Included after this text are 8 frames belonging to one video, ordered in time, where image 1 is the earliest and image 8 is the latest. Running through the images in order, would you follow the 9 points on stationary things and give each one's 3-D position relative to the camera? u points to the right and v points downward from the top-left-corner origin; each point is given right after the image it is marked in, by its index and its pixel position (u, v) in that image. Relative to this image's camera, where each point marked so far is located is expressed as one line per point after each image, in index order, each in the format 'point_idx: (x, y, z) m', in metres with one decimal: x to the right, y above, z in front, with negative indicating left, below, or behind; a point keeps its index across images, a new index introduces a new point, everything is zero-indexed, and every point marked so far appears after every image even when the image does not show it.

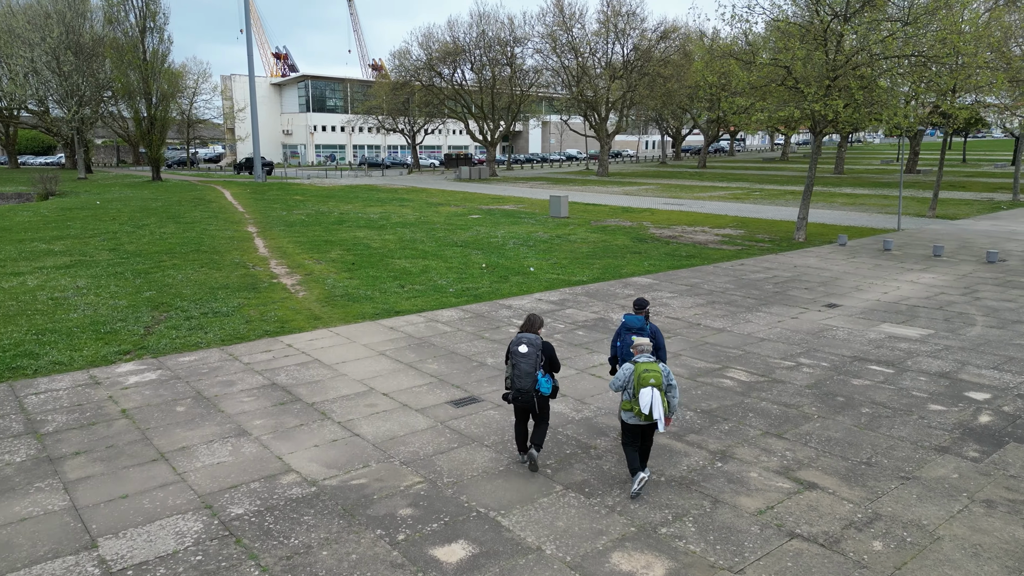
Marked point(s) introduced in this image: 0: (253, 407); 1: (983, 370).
0: (-2.8, -1.3, +7.7) m
1: (+5.8, -1.0, +8.8) m
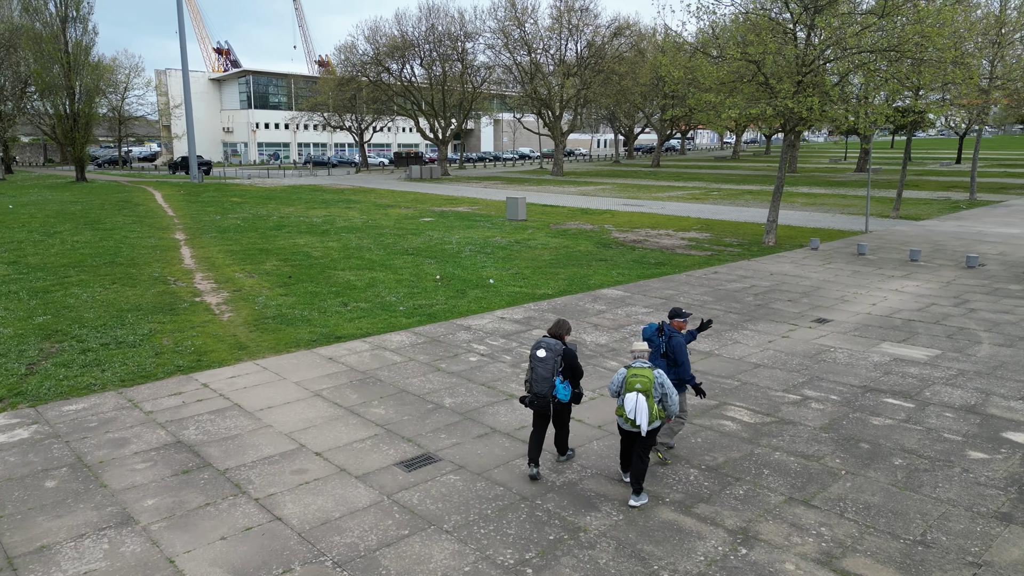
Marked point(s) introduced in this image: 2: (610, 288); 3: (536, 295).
0: (-3.1, -1.6, +6.1) m
1: (+5.4, -1.2, +7.7) m
2: (+1.9, 0.0, +13.7) m
3: (+0.4, -0.1, +13.1) m
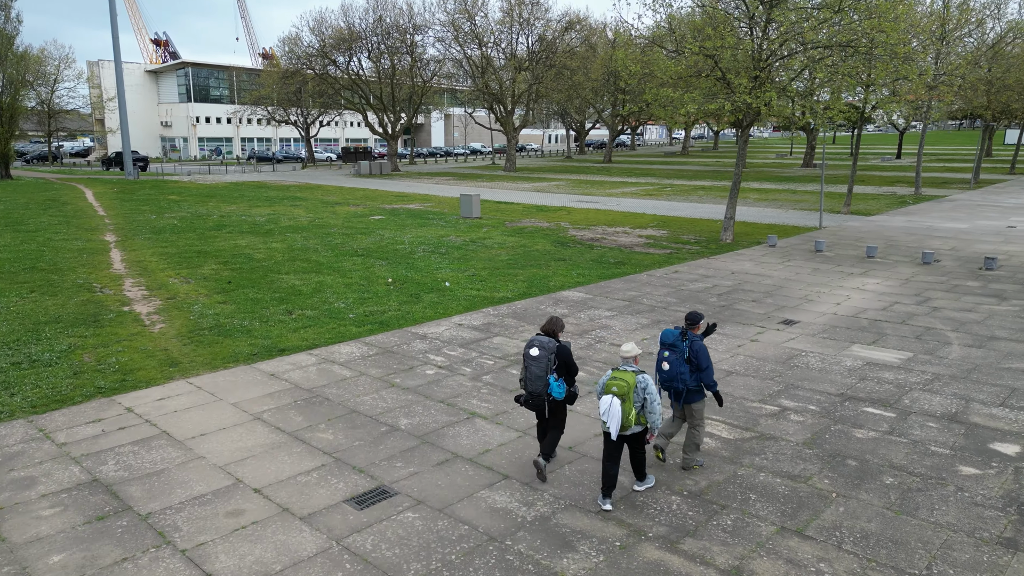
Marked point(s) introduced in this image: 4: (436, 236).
0: (-3.3, -1.7, +5.2) m
1: (+5.0, -1.3, +7.4) m
2: (+1.1, 0.0, +13.2) m
3: (-0.3, -0.2, +12.5) m
4: (-2.1, +1.4, +19.8) m
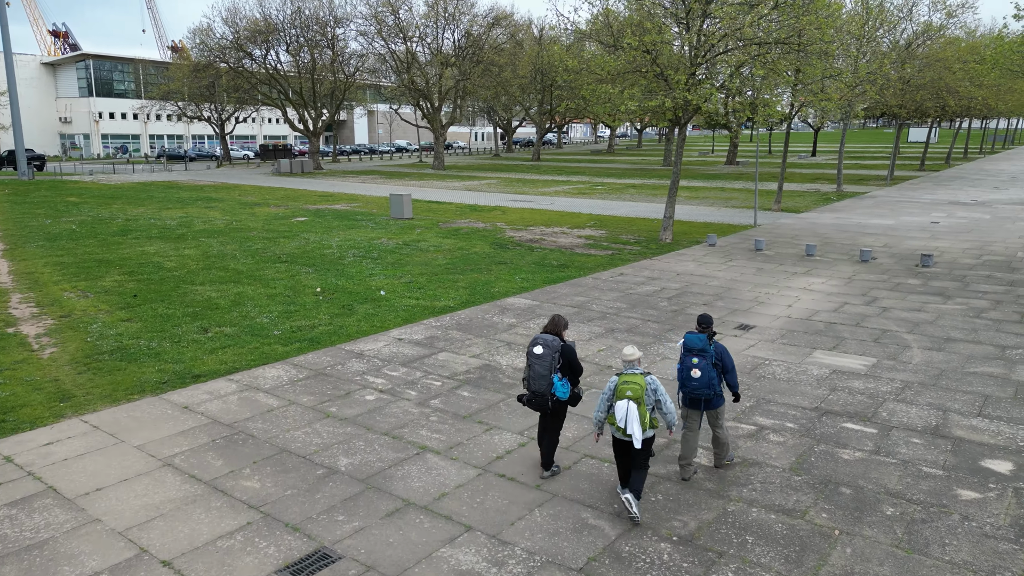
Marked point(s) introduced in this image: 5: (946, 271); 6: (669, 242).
0: (-3.5, -2.0, +4.1) m
1: (+4.6, -1.3, +7.1) m
2: (+0.1, -0.2, +12.4) m
3: (-1.2, -0.3, +11.6) m
4: (-3.8, +1.3, +18.6) m
5: (+8.9, +0.3, +14.9) m
6: (+4.0, +1.2, +18.3) m
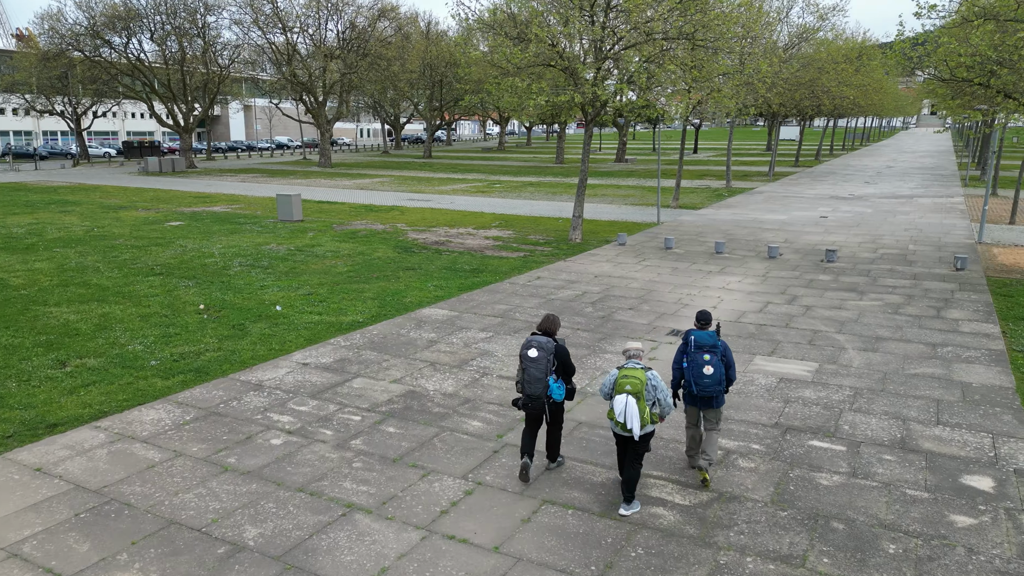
0: (-3.5, -2.2, +2.6) m
1: (+4.0, -1.3, +6.8) m
2: (-1.3, -0.3, +11.3) m
3: (-2.4, -0.5, +10.3) m
4: (-6.1, +1.0, +16.9) m
5: (+7.1, +0.5, +15.1) m
6: (+1.7, +1.1, +17.8) m
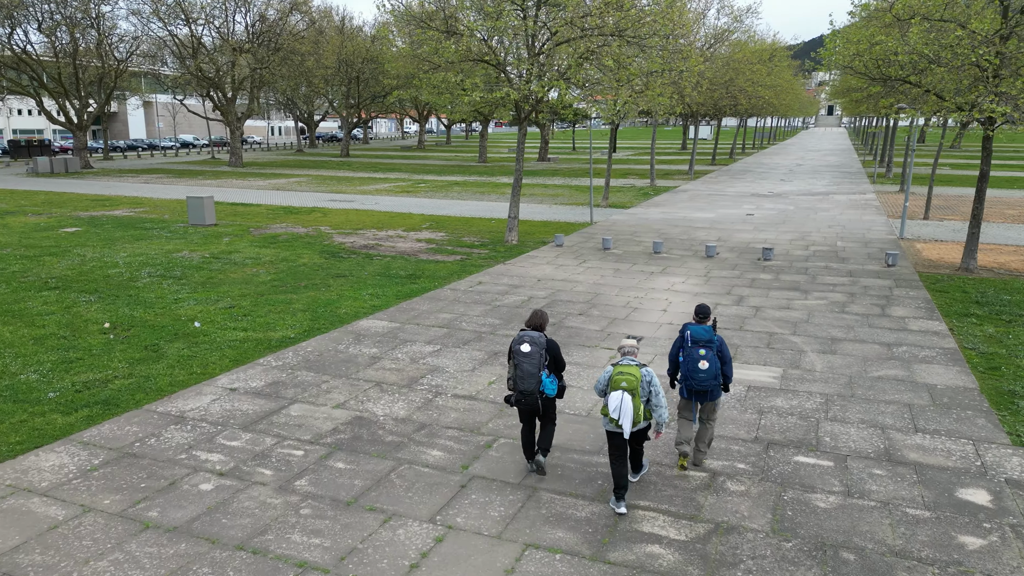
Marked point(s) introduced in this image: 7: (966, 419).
0: (-3.3, -2.4, +1.5) m
1: (+3.7, -1.4, +6.5) m
2: (-2.1, -0.5, +10.5) m
3: (-3.1, -0.7, +9.3) m
4: (-7.5, +0.8, +15.5) m
5: (+5.8, +0.5, +15.2) m
6: (+0.1, +1.1, +17.2) m
7: (+4.4, -1.3, +7.0) m
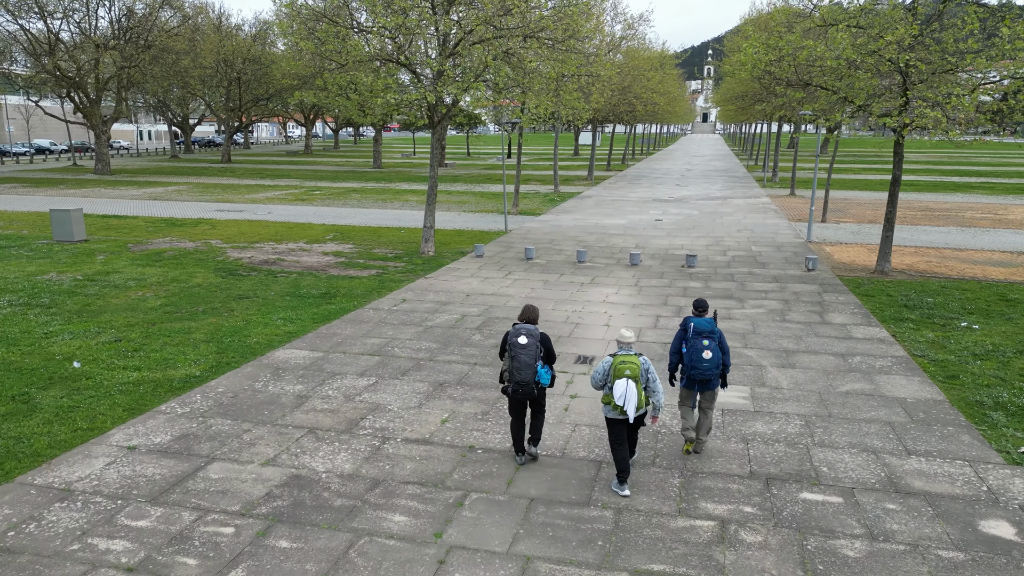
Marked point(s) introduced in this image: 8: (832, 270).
0: (-2.6, -2.7, +0.2) m
1: (+3.4, -1.5, +6.2) m
2: (-2.9, -0.8, +9.2) m
3: (-3.7, -1.1, +7.9) m
4: (-9.0, +0.2, +13.3) m
5: (+4.2, +0.4, +15.0) m
6: (-1.8, +0.7, +16.2) m
7: (+4.1, -1.4, +6.7) m
8: (+6.6, +0.4, +14.9) m
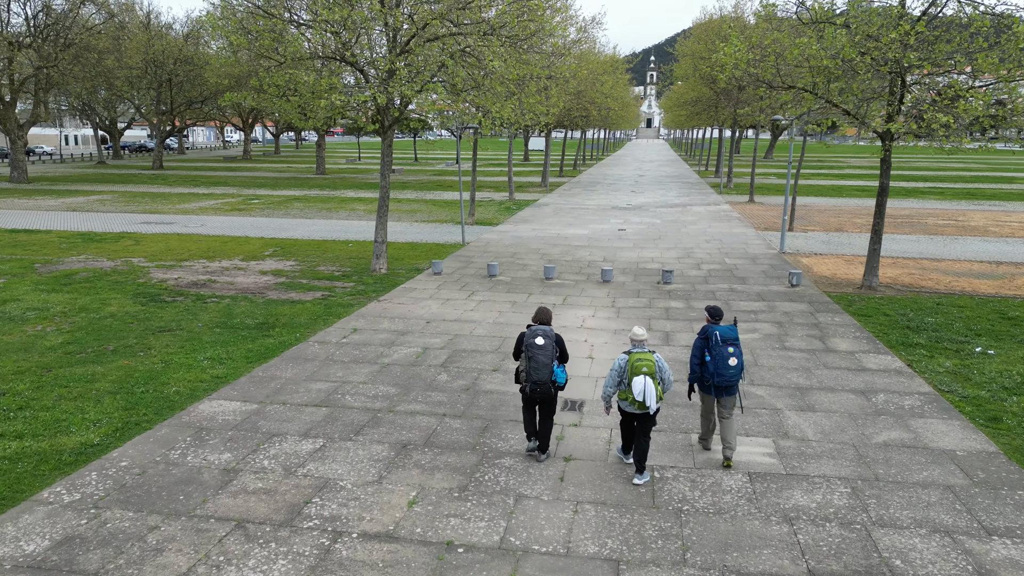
0: (-2.2, -3.1, -1.4) m
1: (+3.4, -1.8, +5.0) m
2: (-3.1, -1.2, +7.6) m
3: (-3.9, -1.5, +6.2) m
4: (-9.6, -0.3, +11.2) m
5: (+3.4, 0.0, +13.9) m
6: (-2.6, +0.3, +14.6) m
7: (+4.0, -1.7, +5.6) m
8: (+5.9, +0.1, +13.9) m
